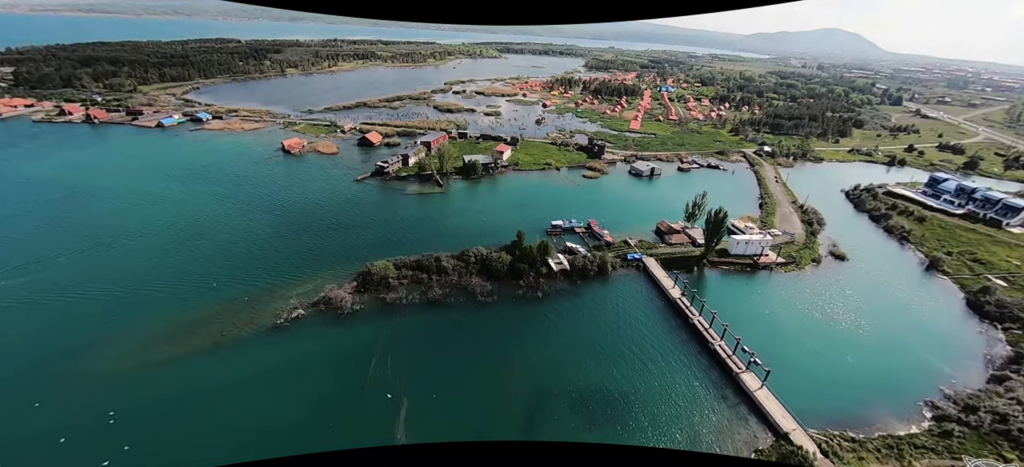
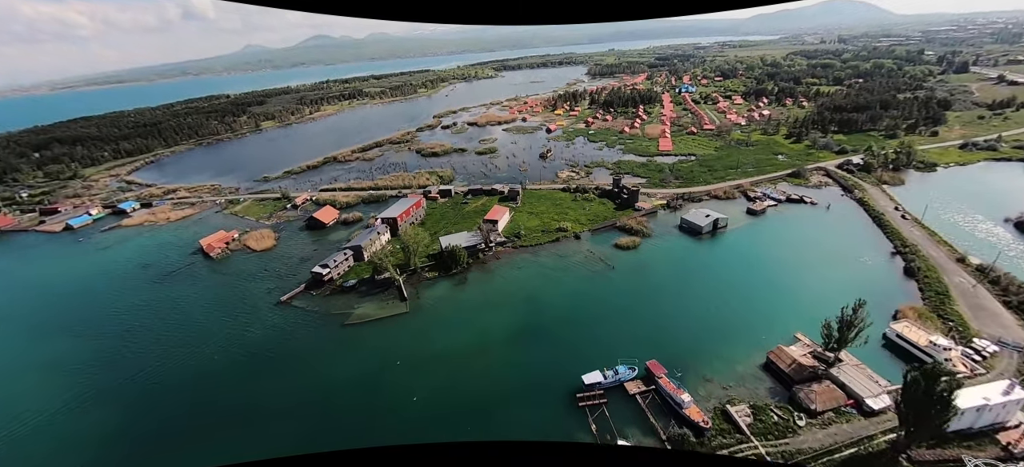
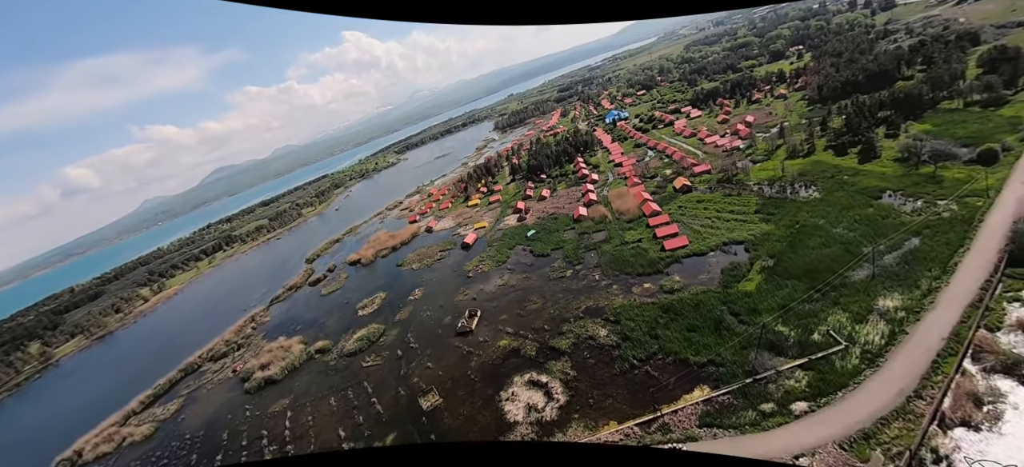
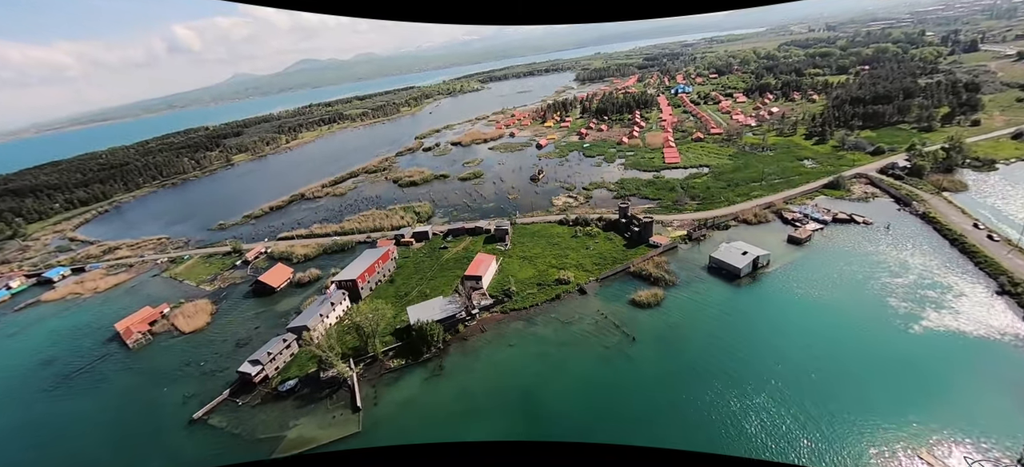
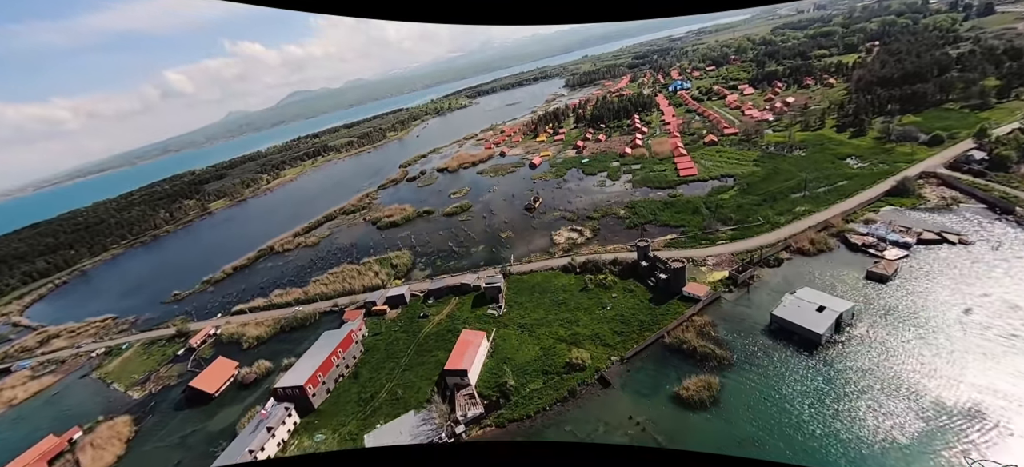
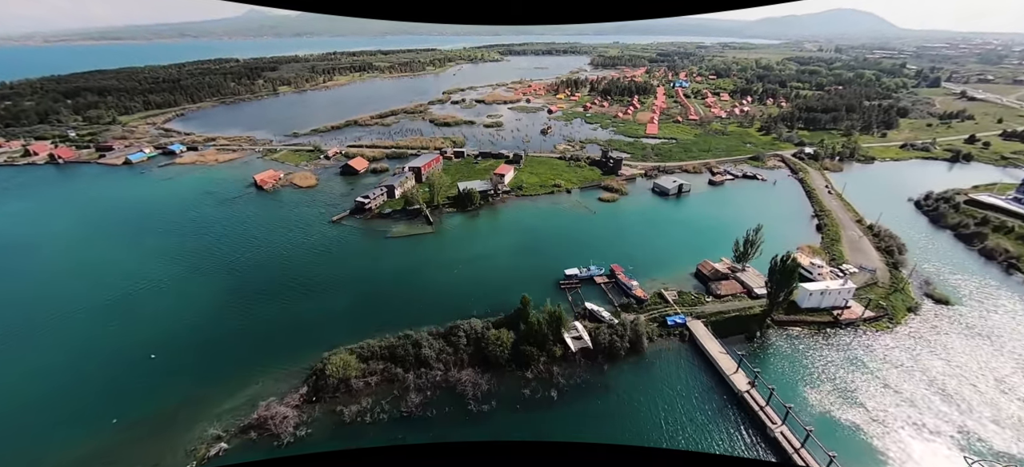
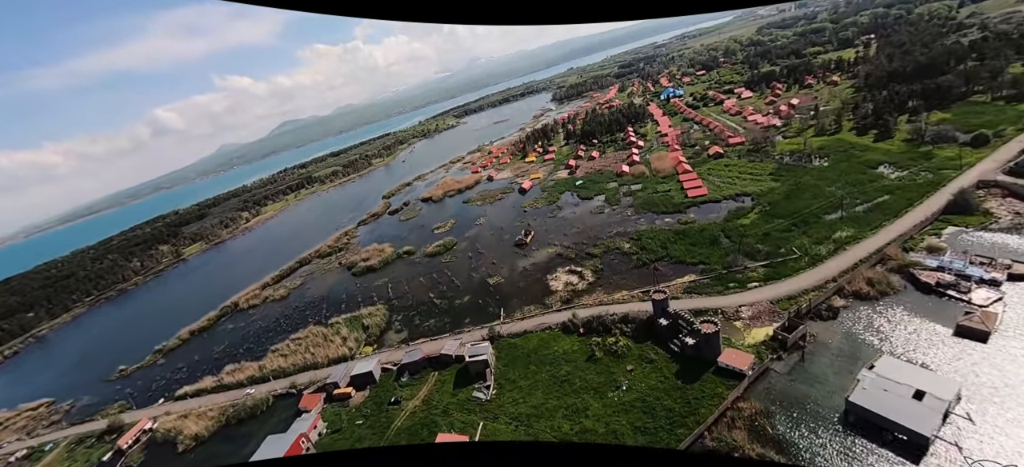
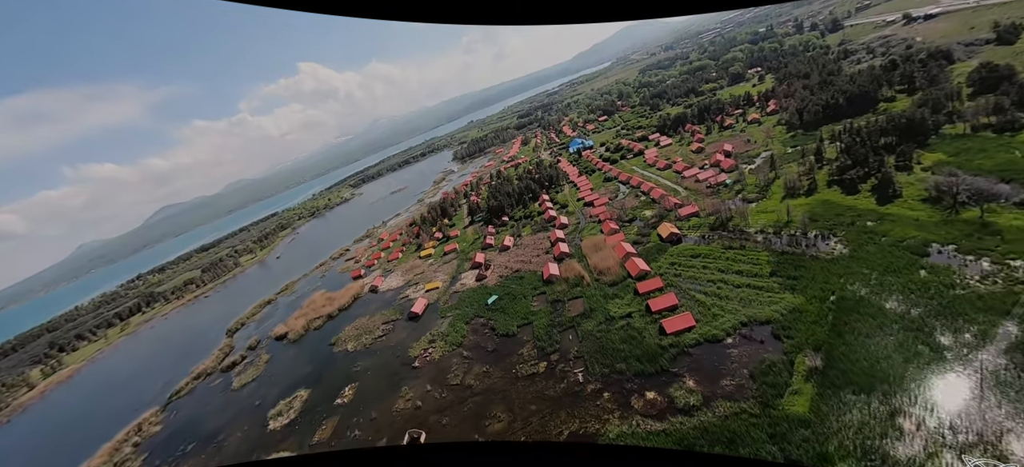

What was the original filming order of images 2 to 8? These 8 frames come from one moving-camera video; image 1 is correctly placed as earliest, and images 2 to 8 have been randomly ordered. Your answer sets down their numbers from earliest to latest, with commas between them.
6, 2, 4, 5, 7, 3, 8
